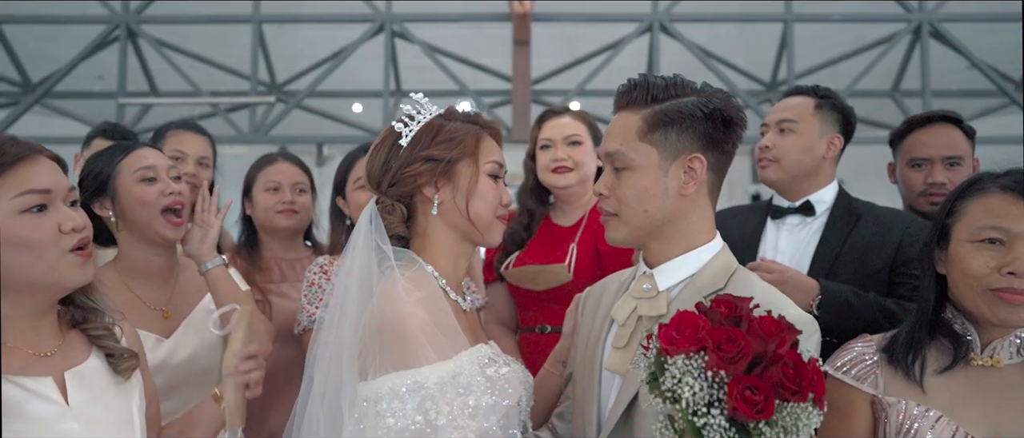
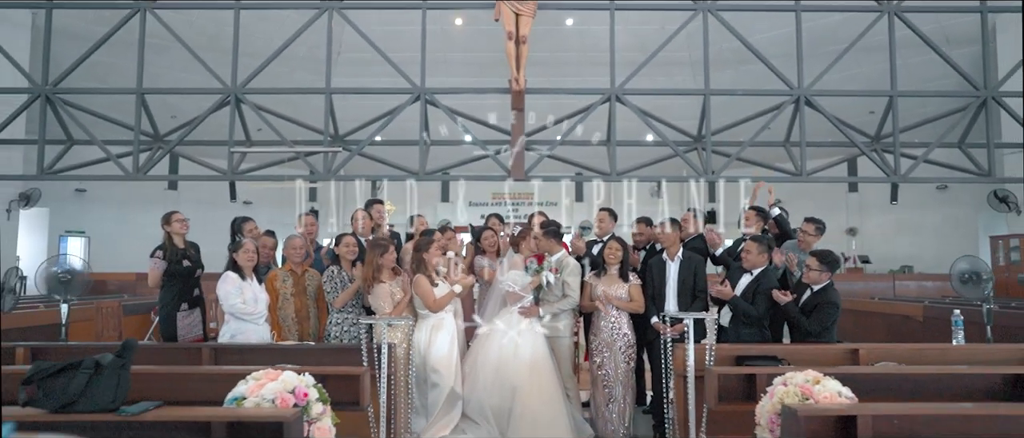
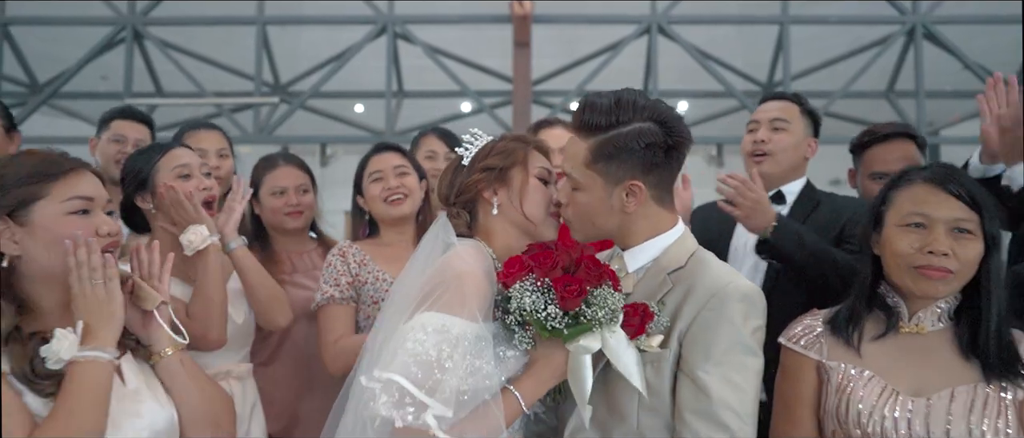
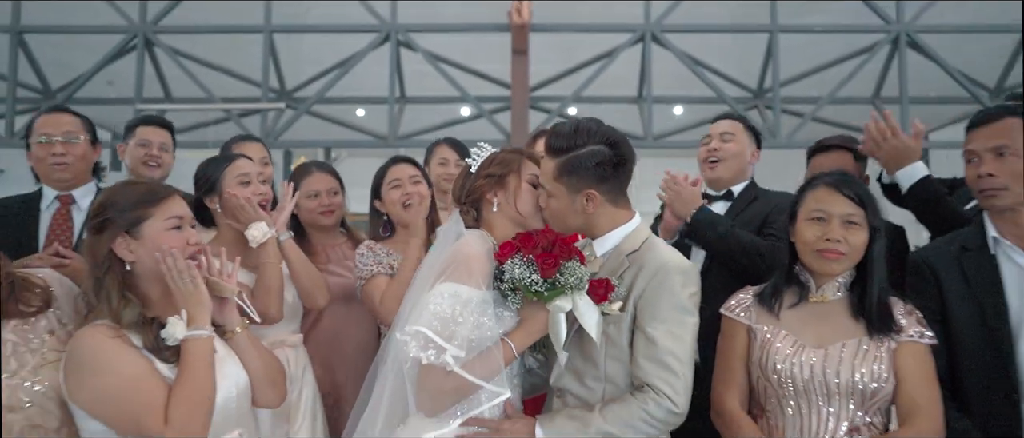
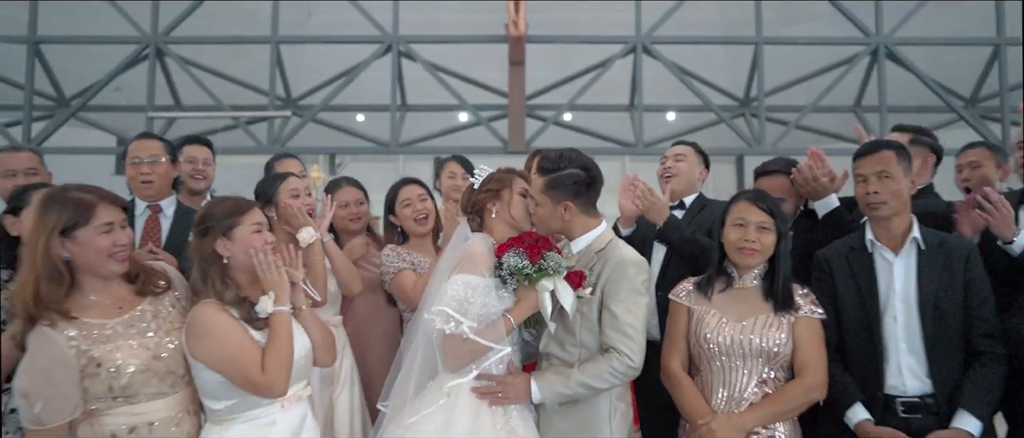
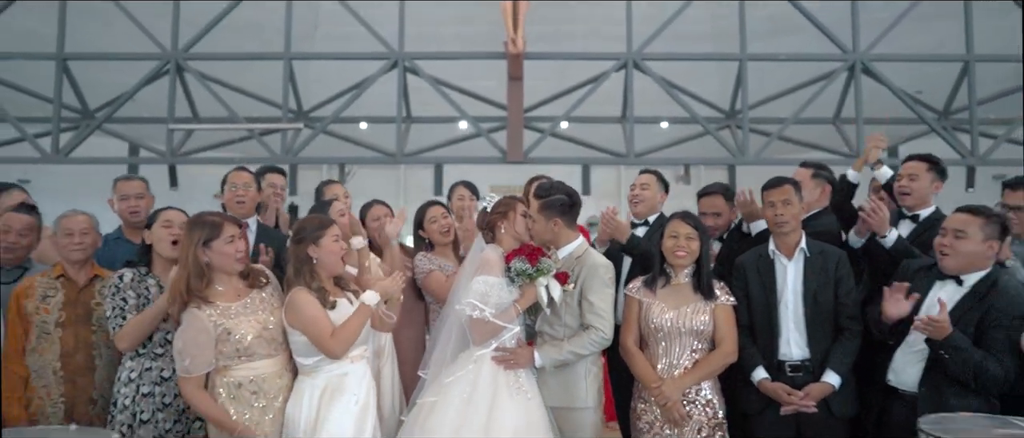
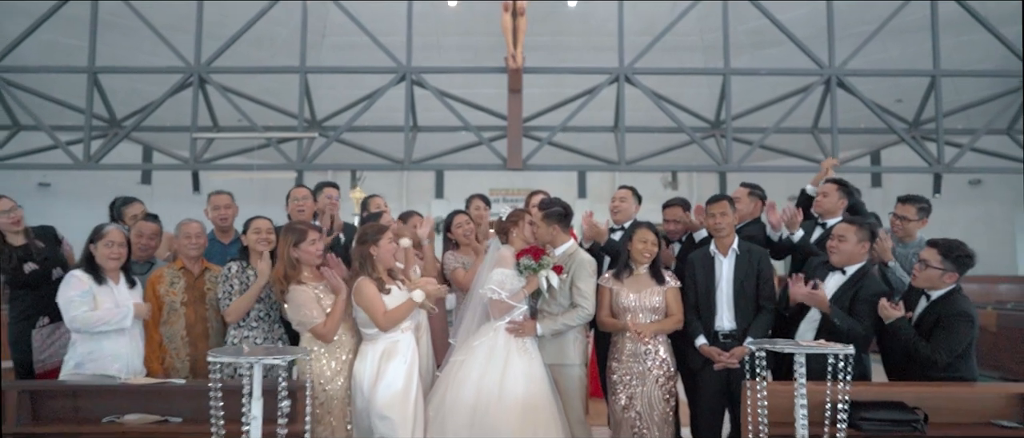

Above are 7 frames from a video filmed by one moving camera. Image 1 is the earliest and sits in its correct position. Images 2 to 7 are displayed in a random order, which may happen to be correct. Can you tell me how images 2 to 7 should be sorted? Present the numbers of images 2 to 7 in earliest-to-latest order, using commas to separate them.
3, 4, 5, 6, 7, 2
